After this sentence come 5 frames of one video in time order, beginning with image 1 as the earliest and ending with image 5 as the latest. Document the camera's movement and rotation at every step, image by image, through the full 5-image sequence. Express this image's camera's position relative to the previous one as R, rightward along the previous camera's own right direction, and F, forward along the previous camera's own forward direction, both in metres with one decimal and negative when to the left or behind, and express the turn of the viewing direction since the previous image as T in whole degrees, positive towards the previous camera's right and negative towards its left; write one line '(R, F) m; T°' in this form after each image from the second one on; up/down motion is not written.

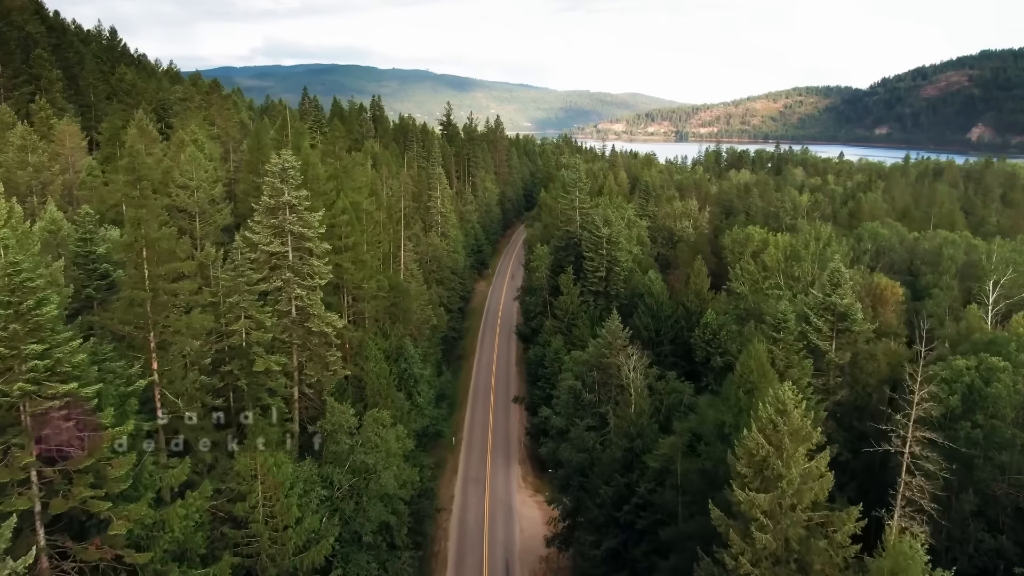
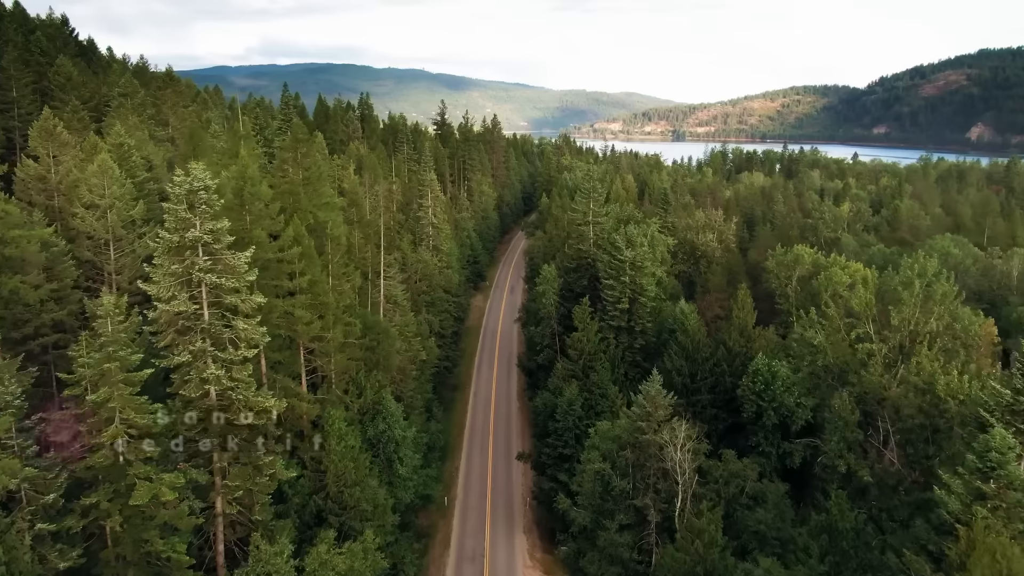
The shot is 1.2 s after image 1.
(-0.6, +10.8) m; 0°
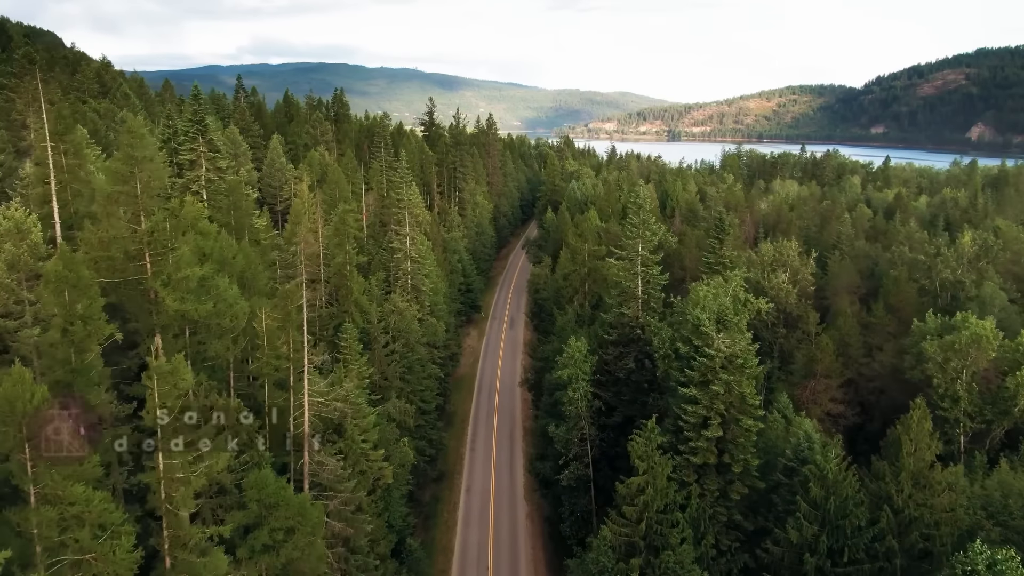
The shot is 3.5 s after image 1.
(-1.0, +20.4) m; +1°
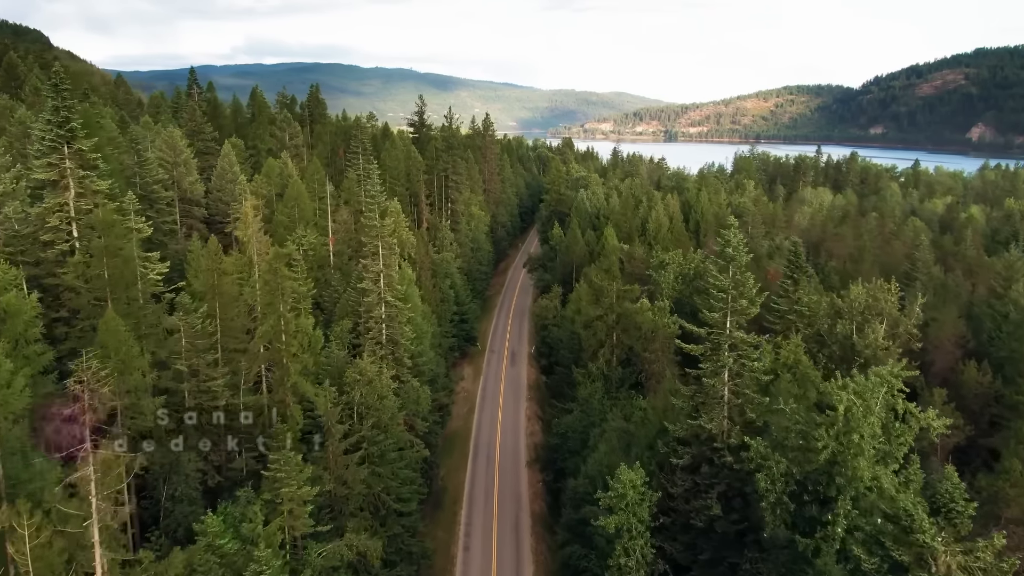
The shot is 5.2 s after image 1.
(-0.8, +15.1) m; 0°
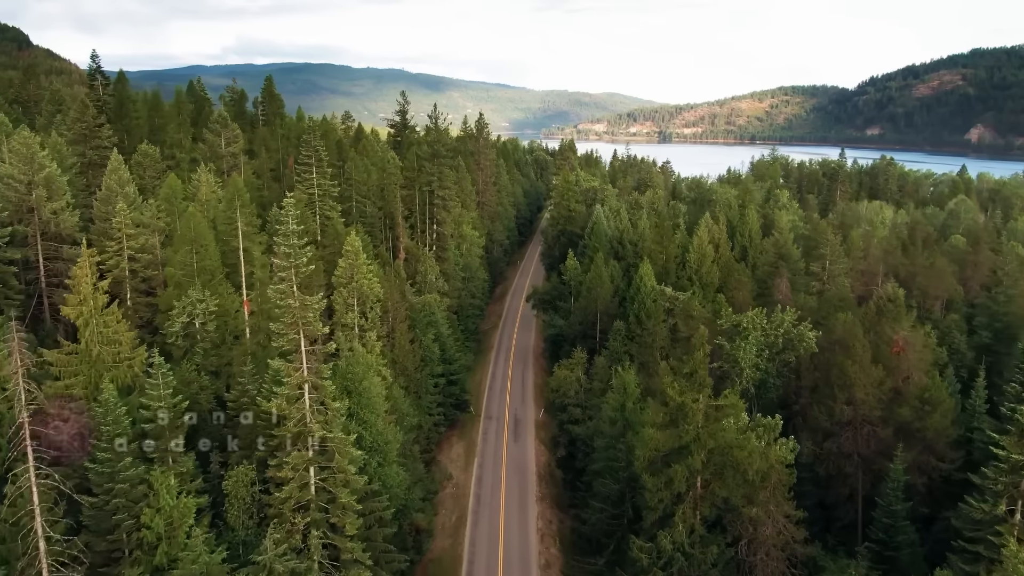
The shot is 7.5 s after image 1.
(-1.1, +20.5) m; +1°
